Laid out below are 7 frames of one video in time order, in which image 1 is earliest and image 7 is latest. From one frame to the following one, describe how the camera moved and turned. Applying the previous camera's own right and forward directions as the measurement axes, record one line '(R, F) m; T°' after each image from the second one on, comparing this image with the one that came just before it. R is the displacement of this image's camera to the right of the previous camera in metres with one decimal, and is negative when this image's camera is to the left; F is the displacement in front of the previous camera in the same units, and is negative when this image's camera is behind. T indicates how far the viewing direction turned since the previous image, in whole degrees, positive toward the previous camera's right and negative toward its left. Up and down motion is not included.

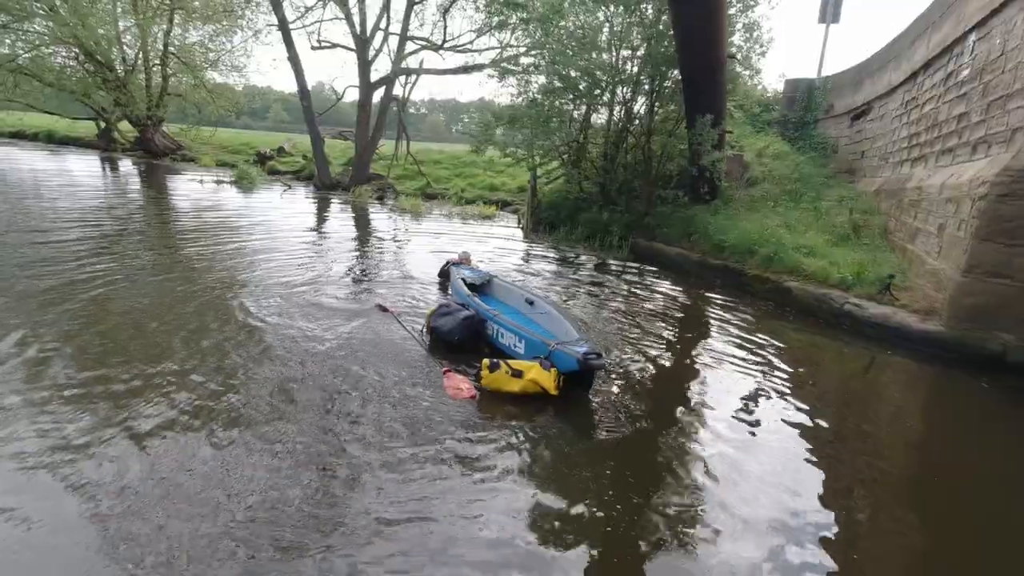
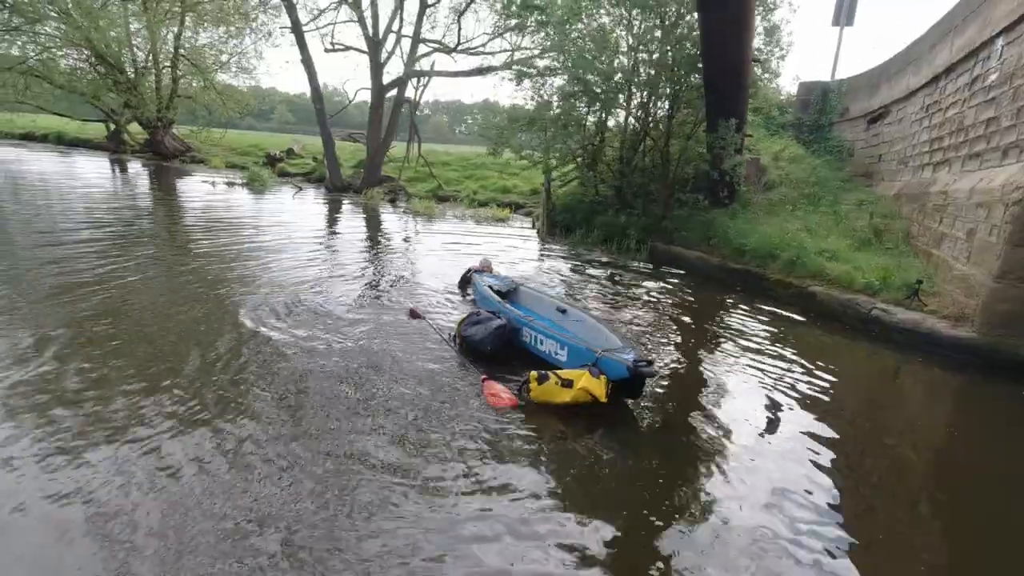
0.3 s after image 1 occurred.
(-0.4, 0.0) m; 0°
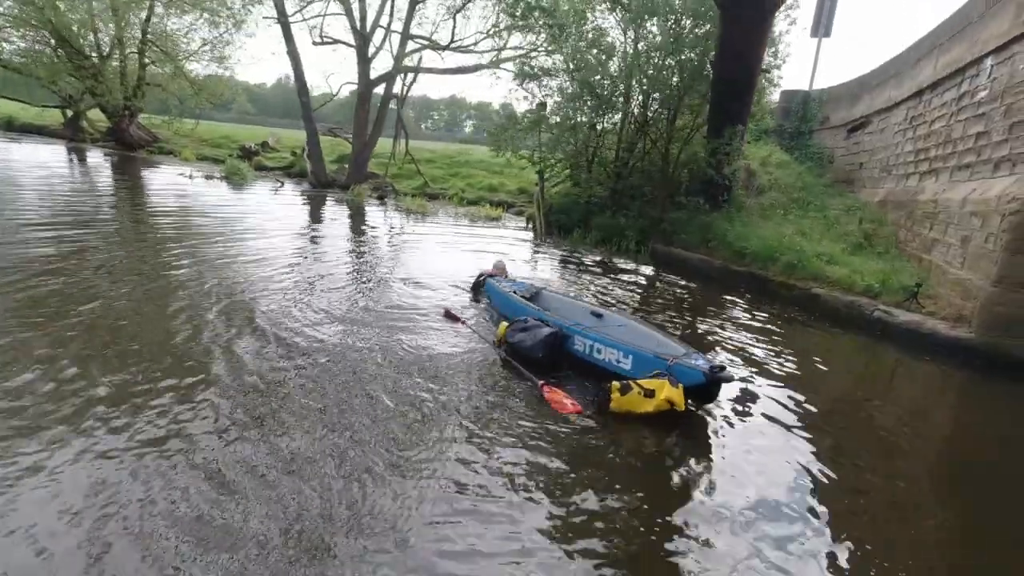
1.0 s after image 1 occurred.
(-0.9, -0.1) m; +4°
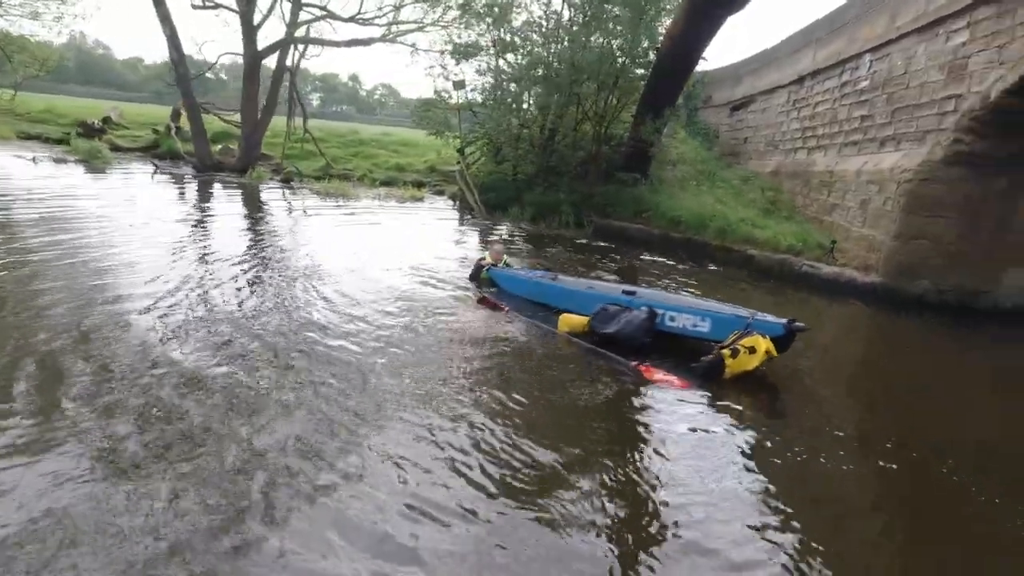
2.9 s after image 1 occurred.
(-2.2, 0.0) m; +14°
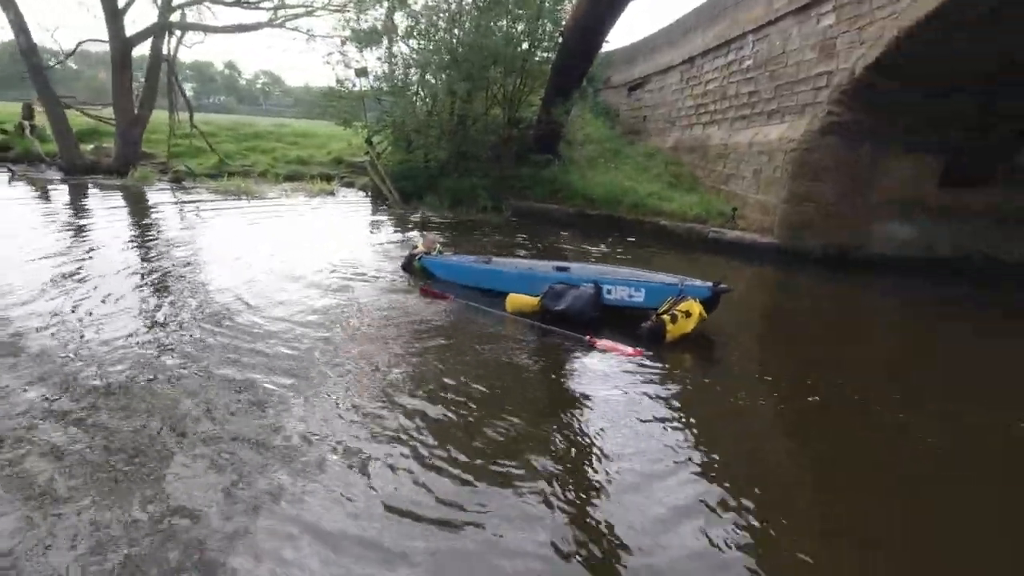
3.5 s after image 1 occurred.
(-0.4, -0.1) m; +9°
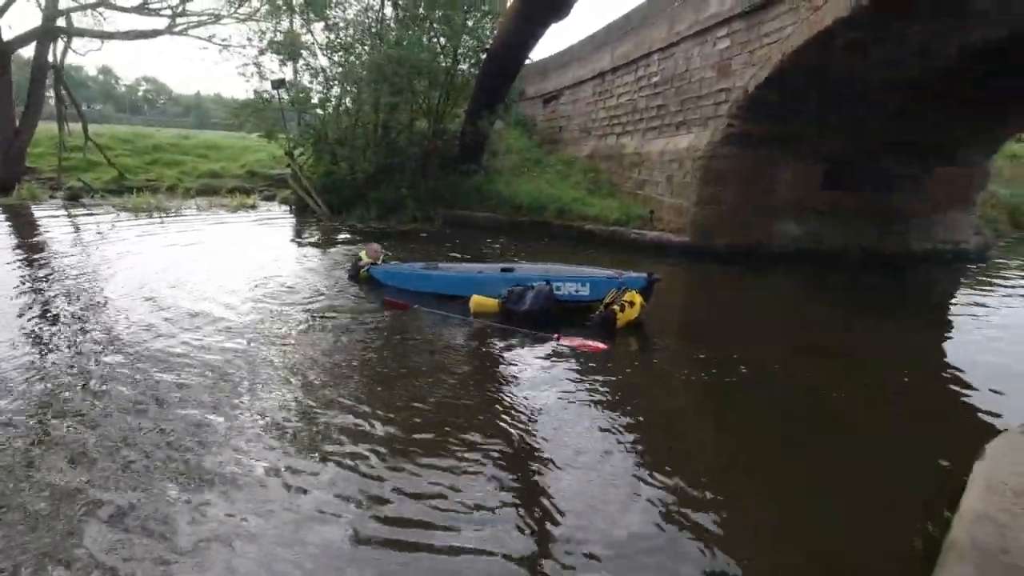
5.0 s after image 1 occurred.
(-0.5, -0.4) m; +9°
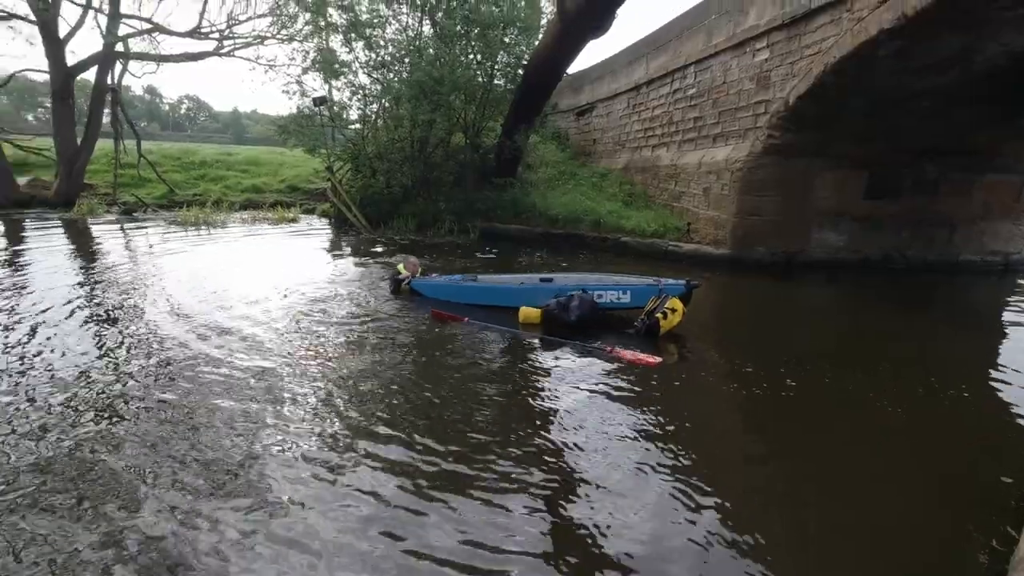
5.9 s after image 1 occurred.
(-0.2, -0.1) m; -3°
